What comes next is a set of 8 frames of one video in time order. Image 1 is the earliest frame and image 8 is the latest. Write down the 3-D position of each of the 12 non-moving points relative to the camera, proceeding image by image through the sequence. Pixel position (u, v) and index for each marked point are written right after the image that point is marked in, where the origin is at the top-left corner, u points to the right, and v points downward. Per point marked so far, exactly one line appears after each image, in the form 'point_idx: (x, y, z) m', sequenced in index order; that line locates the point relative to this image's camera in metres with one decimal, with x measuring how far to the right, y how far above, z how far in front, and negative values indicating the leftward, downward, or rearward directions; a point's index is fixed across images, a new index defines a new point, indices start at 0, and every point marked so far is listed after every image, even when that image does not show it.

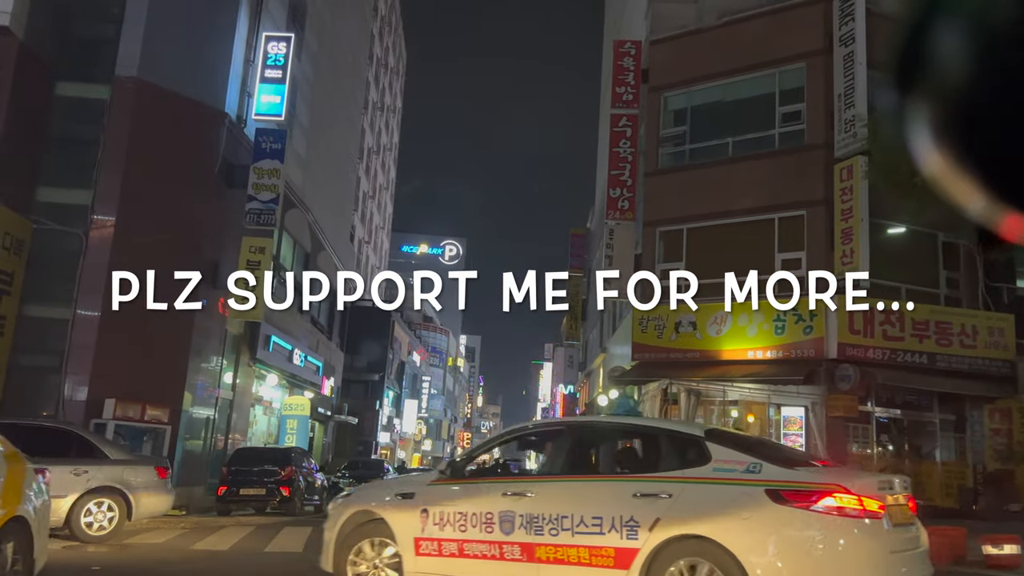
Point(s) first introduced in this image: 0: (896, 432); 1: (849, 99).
0: (+8.4, -3.1, +17.9) m
1: (+7.3, +4.1, +17.6) m
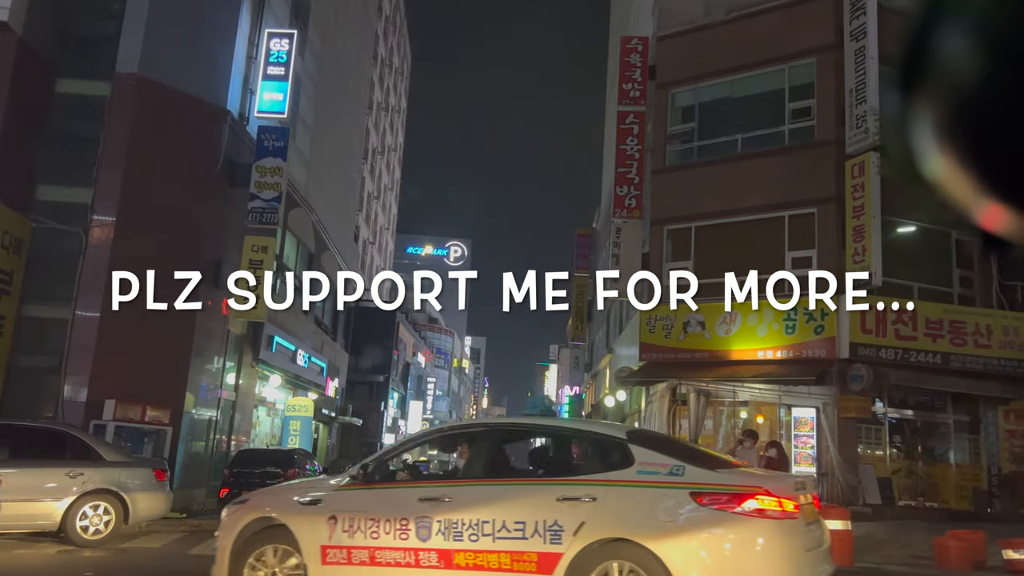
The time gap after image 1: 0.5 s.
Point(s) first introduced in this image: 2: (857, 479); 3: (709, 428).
0: (+8.5, -3.1, +17.5) m
1: (+7.4, +4.1, +17.3) m
2: (+7.0, -3.9, +16.5) m
3: (+4.4, -3.2, +18.4) m
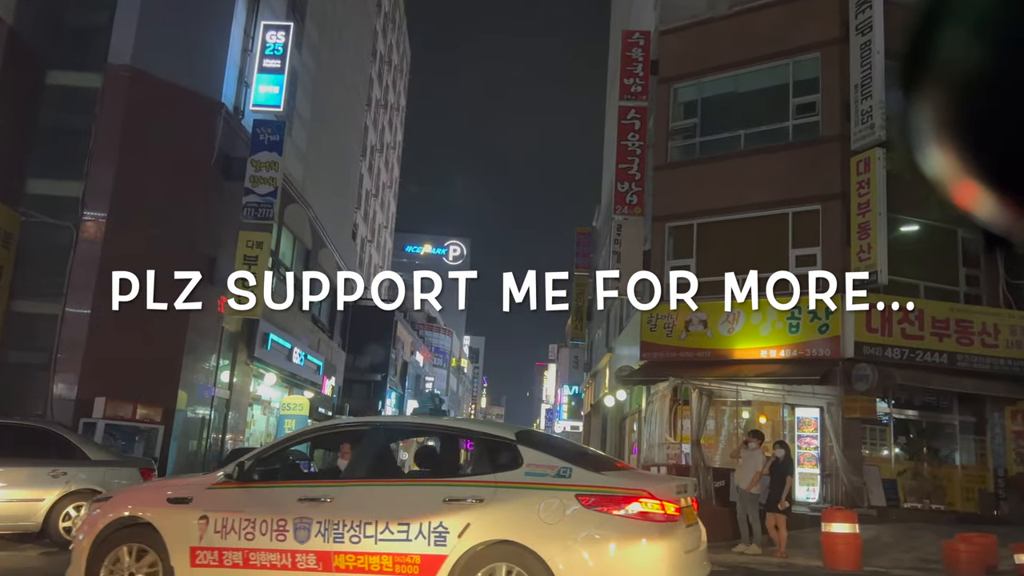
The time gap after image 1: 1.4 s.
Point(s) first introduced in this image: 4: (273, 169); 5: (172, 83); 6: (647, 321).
0: (+8.5, -3.1, +17.2) m
1: (+7.4, +4.1, +17.0) m
2: (+6.9, -3.8, +16.2) m
3: (+4.4, -3.1, +18.1) m
4: (-5.5, +2.7, +18.7) m
5: (-7.4, +4.4, +17.6) m
6: (+3.2, -0.8, +19.2) m
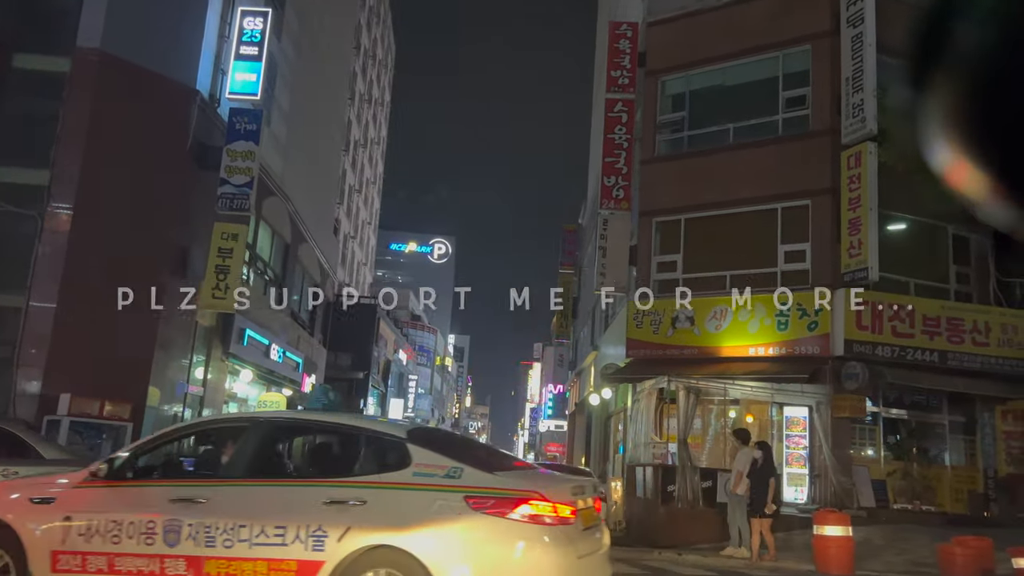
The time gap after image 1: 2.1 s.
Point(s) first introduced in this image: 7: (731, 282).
0: (+8.1, -3.0, +16.9) m
1: (+7.1, +4.2, +16.7) m
2: (+6.6, -3.8, +15.8) m
3: (+4.0, -3.0, +17.7) m
4: (-5.9, +2.9, +18.2) m
5: (-7.7, +4.6, +17.0) m
6: (+2.8, -0.7, +18.8) m
7: (+4.9, +0.1, +18.3) m
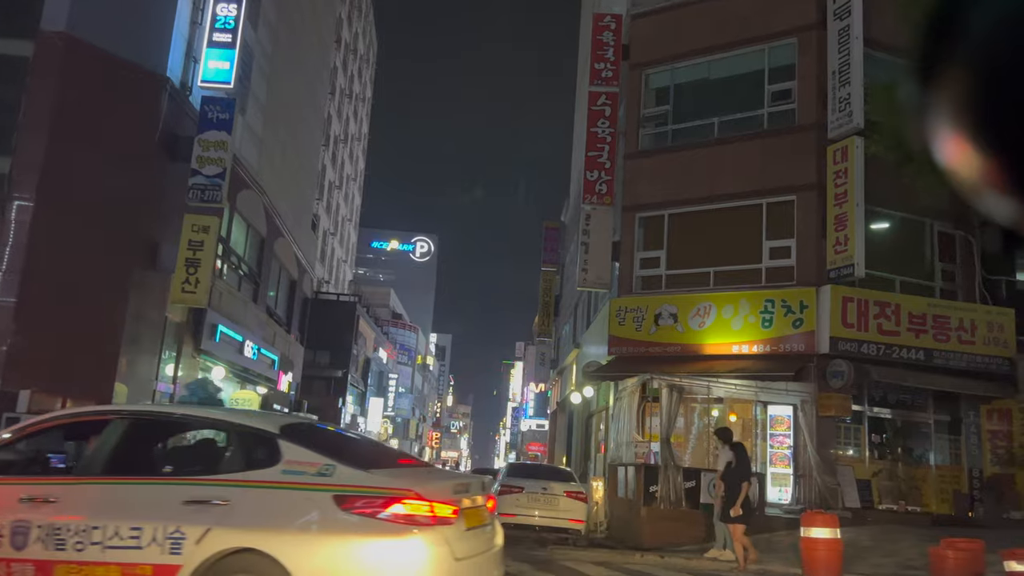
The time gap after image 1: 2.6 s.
0: (+7.7, -3.0, +16.7) m
1: (+6.7, +4.3, +16.4) m
2: (+6.2, -3.7, +15.6) m
3: (+3.6, -3.0, +17.4) m
4: (-6.3, +3.0, +17.6) m
5: (-8.1, +4.7, +16.4) m
6: (+2.4, -0.6, +18.4) m
7: (+4.4, +0.2, +17.9) m
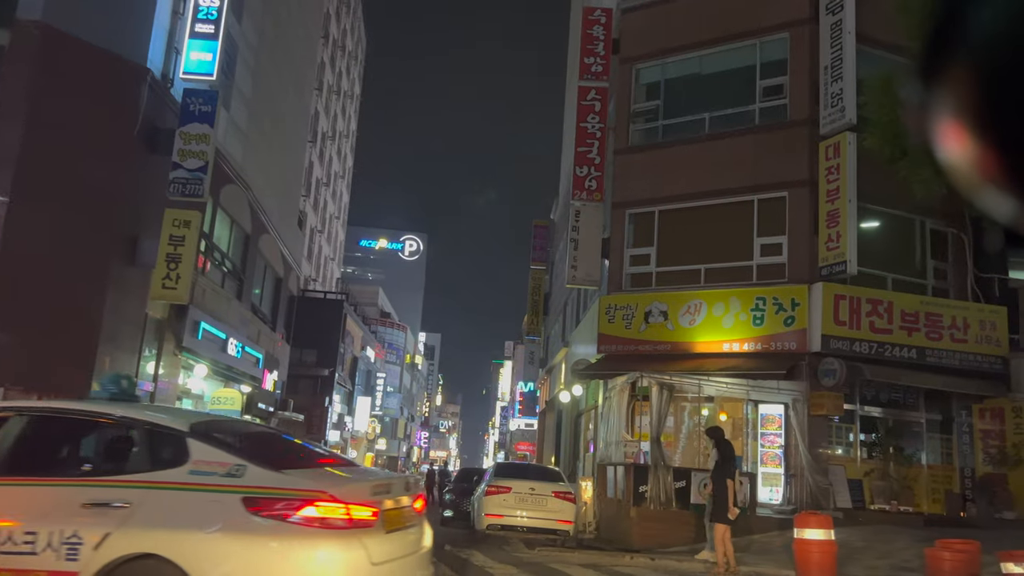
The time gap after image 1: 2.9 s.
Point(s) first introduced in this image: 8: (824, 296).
0: (+7.5, -2.9, +16.5) m
1: (+6.4, +4.3, +16.2) m
2: (+6.0, -3.6, +15.4) m
3: (+3.3, -2.9, +17.2) m
4: (-6.5, +3.1, +17.3) m
5: (-8.3, +4.8, +16.0) m
6: (+2.1, -0.5, +18.2) m
7: (+4.2, +0.3, +17.7) m
8: (+6.0, -0.1, +15.8) m
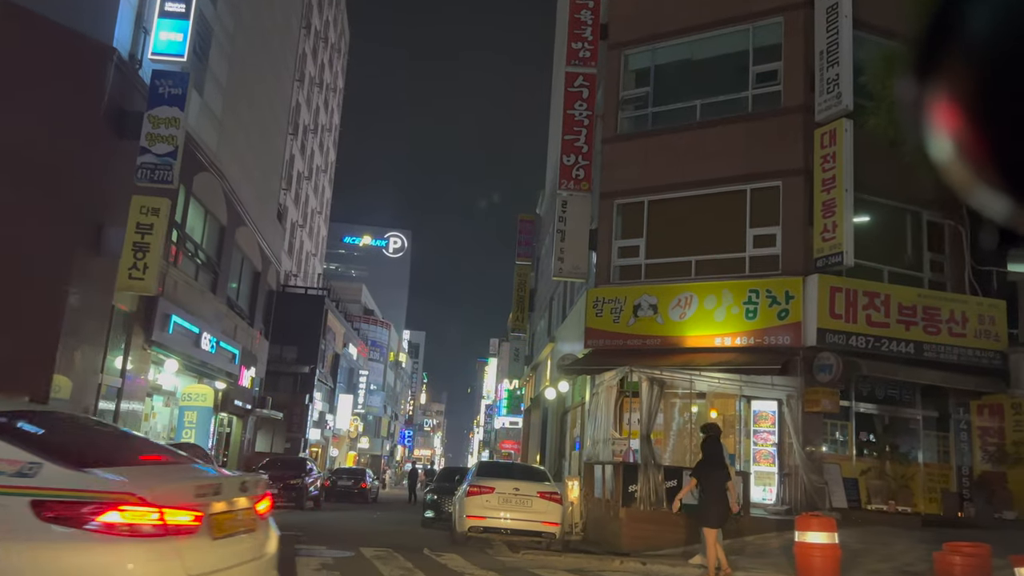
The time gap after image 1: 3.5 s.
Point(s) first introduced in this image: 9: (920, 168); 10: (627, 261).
0: (+7.2, -2.8, +16.0) m
1: (+6.1, +4.5, +15.6) m
2: (+5.7, -3.5, +14.8) m
3: (+3.0, -2.7, +16.6) m
4: (-6.8, +3.3, +16.5) m
5: (-8.6, +5.0, +15.2) m
6: (+1.8, -0.4, +17.6) m
7: (+3.9, +0.4, +17.1) m
8: (+5.7, 0.0, +15.2) m
9: (+5.5, +1.6, +11.0) m
10: (+2.5, +0.6, +18.0) m
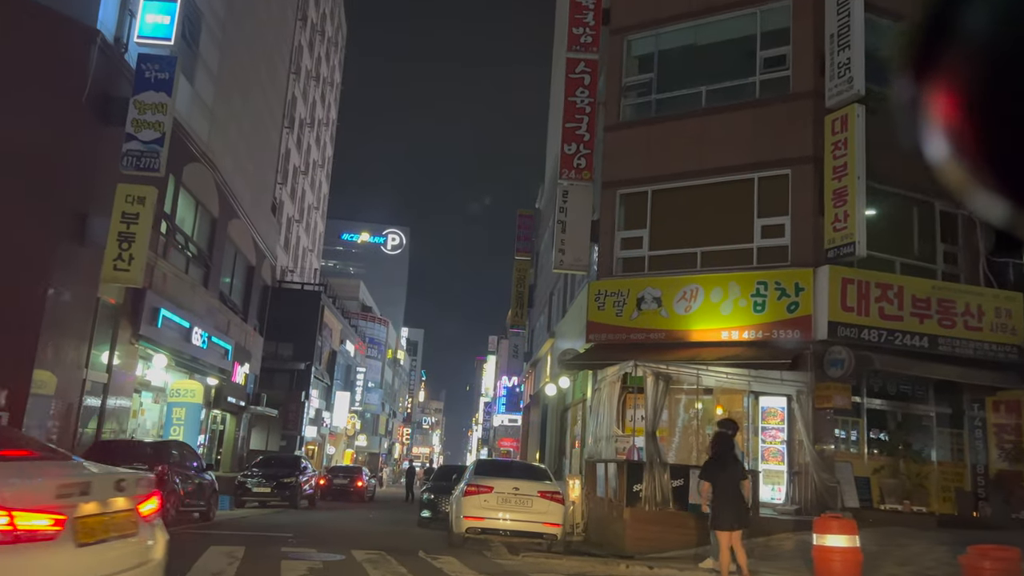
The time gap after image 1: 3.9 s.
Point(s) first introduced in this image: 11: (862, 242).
0: (+7.1, -2.6, +15.4) m
1: (+6.1, +4.6, +15.1) m
2: (+5.6, -3.3, +14.3) m
3: (+3.0, -2.6, +16.0) m
4: (-6.9, +3.4, +15.9) m
5: (-8.6, +5.1, +14.6) m
6: (+1.7, -0.2, +17.0) m
7: (+3.8, +0.6, +16.6) m
8: (+5.7, +0.2, +14.7) m
9: (+5.5, +1.8, +10.4) m
10: (+2.5, +0.7, +17.4) m
11: (+6.0, +0.8, +14.1) m
